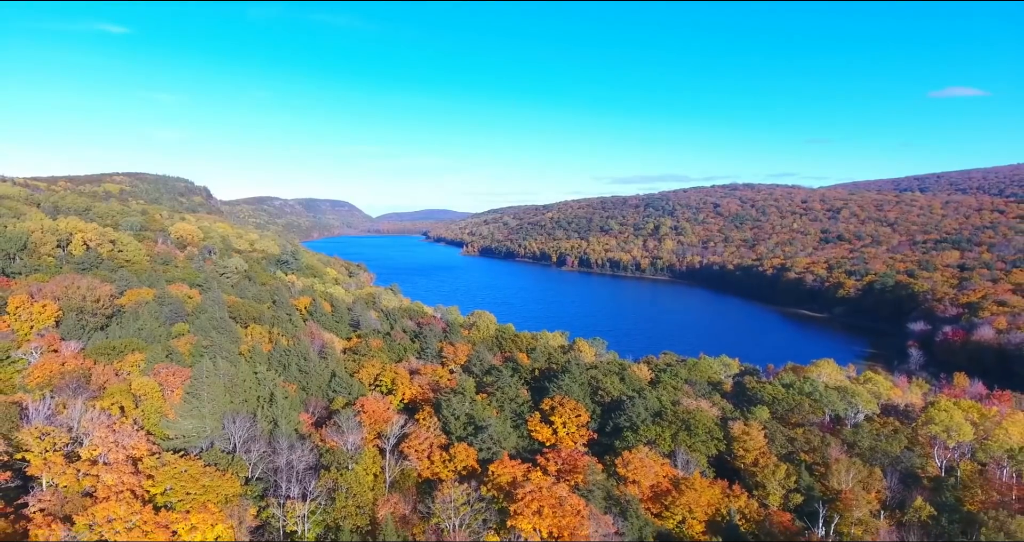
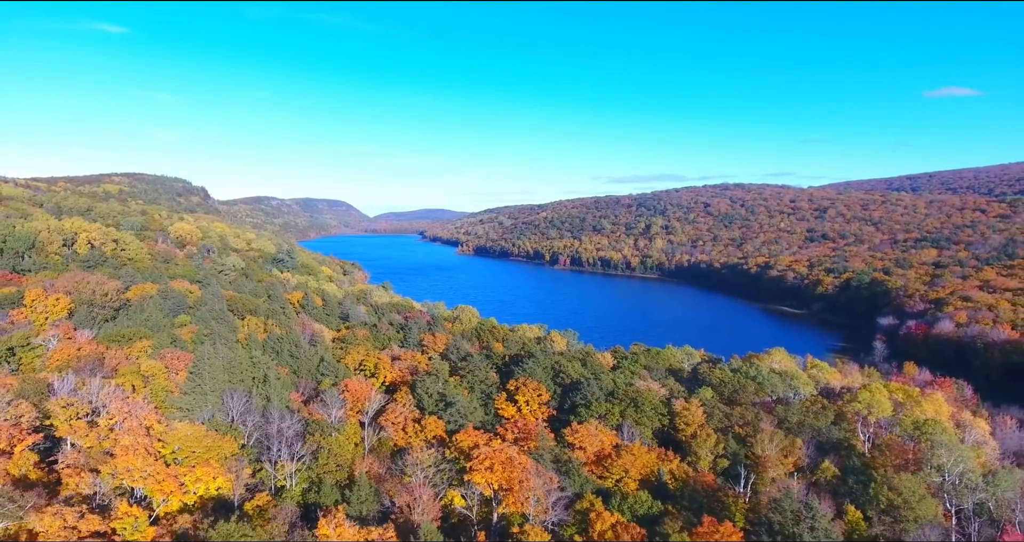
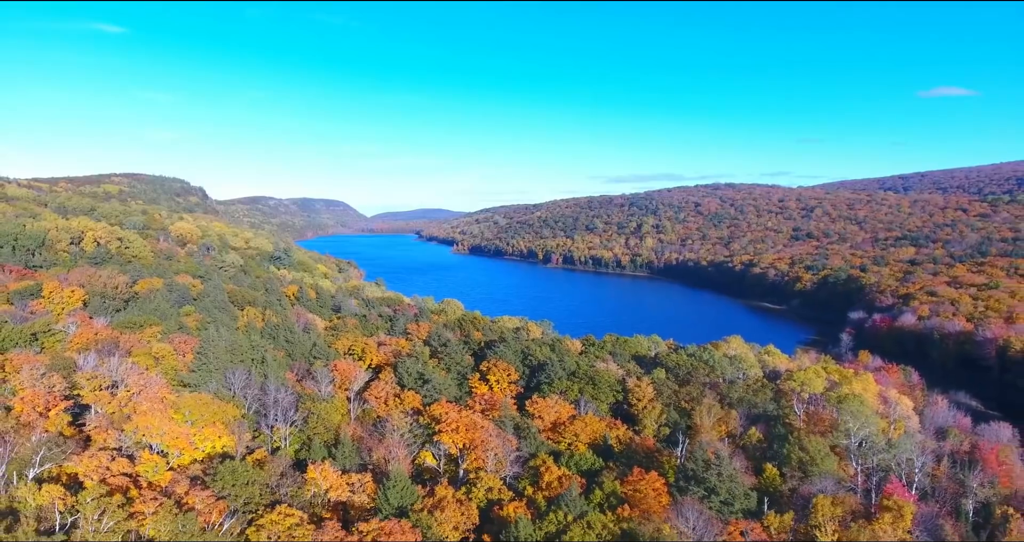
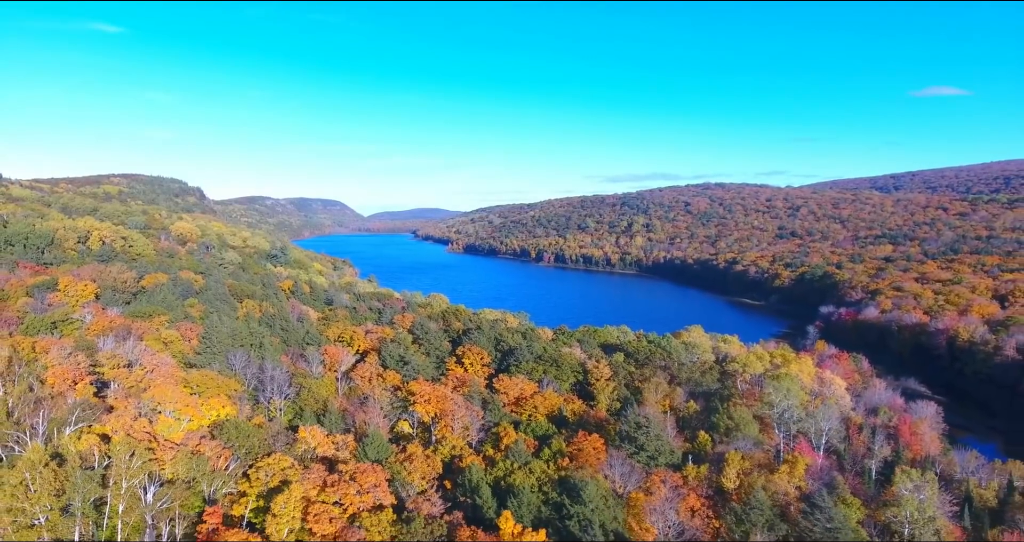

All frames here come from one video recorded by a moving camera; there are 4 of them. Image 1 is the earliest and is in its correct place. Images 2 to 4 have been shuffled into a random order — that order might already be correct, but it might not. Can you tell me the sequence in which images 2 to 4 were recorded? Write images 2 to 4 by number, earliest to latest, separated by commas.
2, 3, 4
